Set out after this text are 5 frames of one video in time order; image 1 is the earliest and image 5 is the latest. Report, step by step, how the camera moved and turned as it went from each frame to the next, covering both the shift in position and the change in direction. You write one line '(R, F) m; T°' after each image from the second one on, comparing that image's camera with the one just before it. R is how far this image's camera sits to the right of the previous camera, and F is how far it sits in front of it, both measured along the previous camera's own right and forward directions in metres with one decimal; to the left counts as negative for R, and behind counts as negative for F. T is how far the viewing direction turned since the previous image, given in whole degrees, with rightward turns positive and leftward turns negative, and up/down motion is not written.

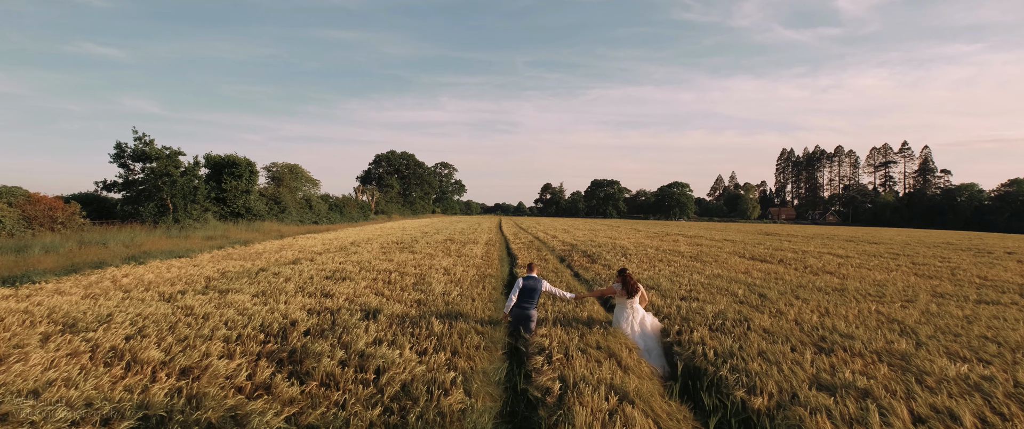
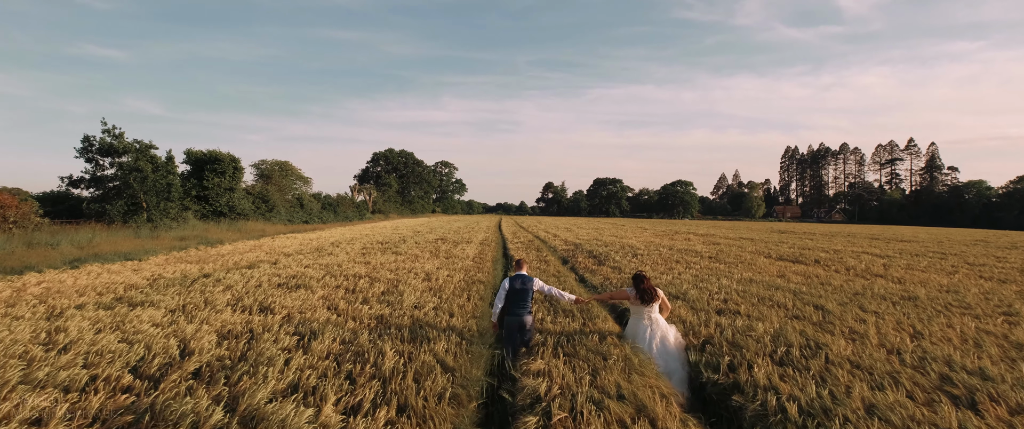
(+0.2, +1.9) m; 0°
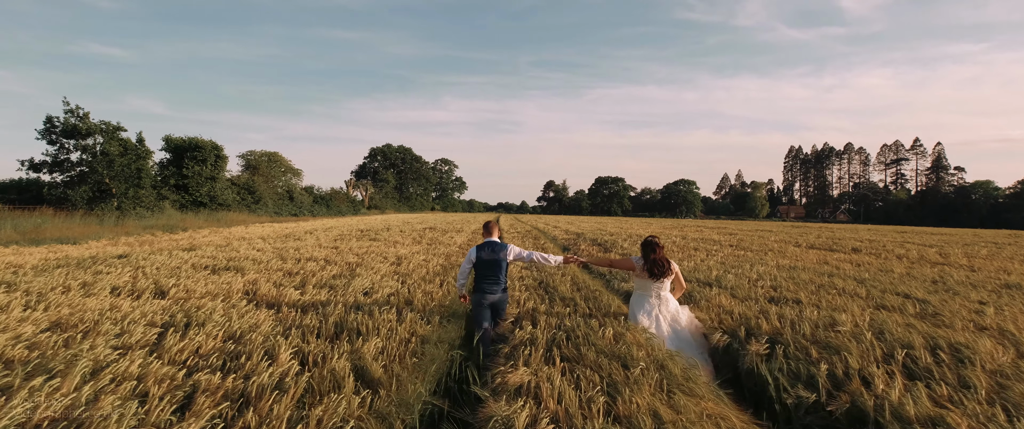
(+0.3, +1.8) m; 0°
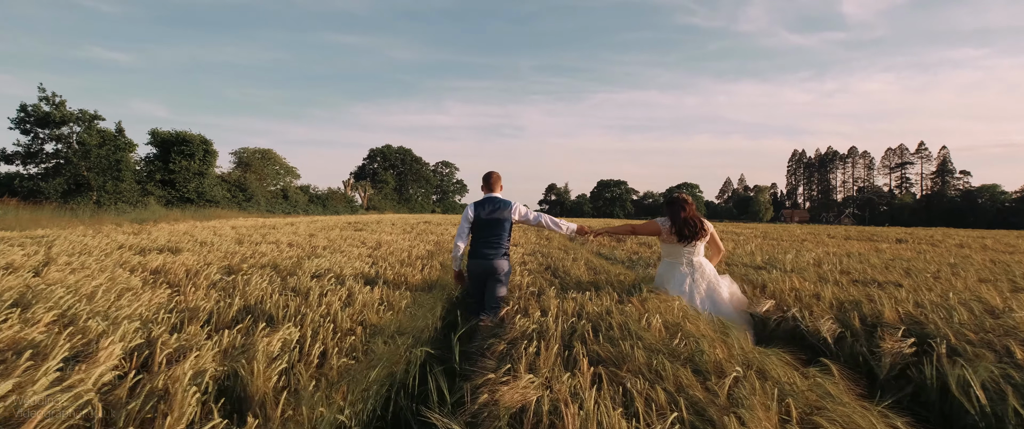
(0.0, +1.3) m; 0°
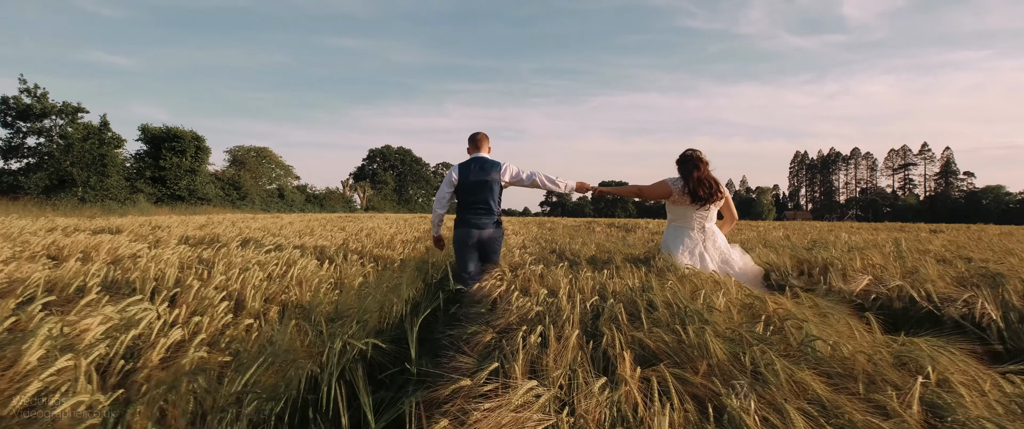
(0.0, +0.8) m; 0°
